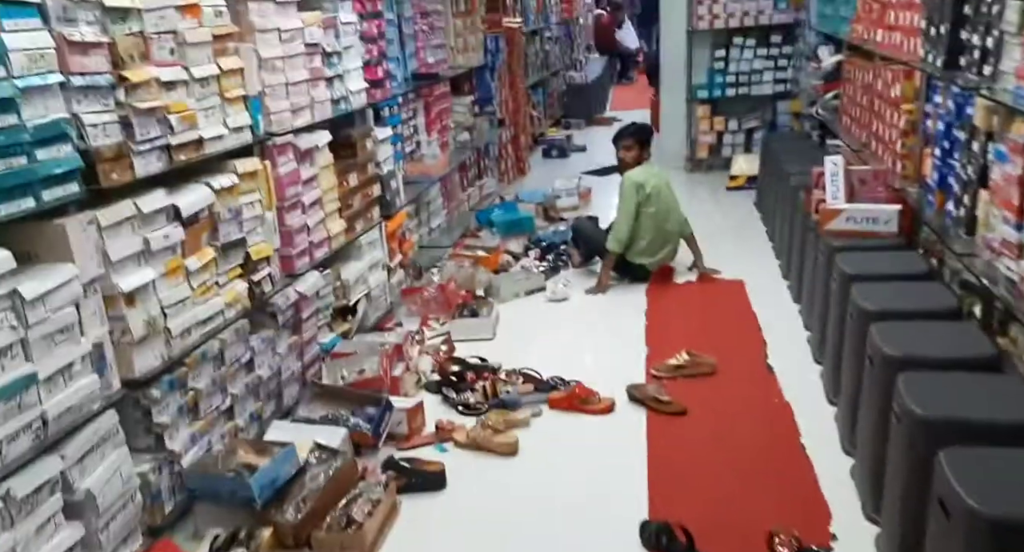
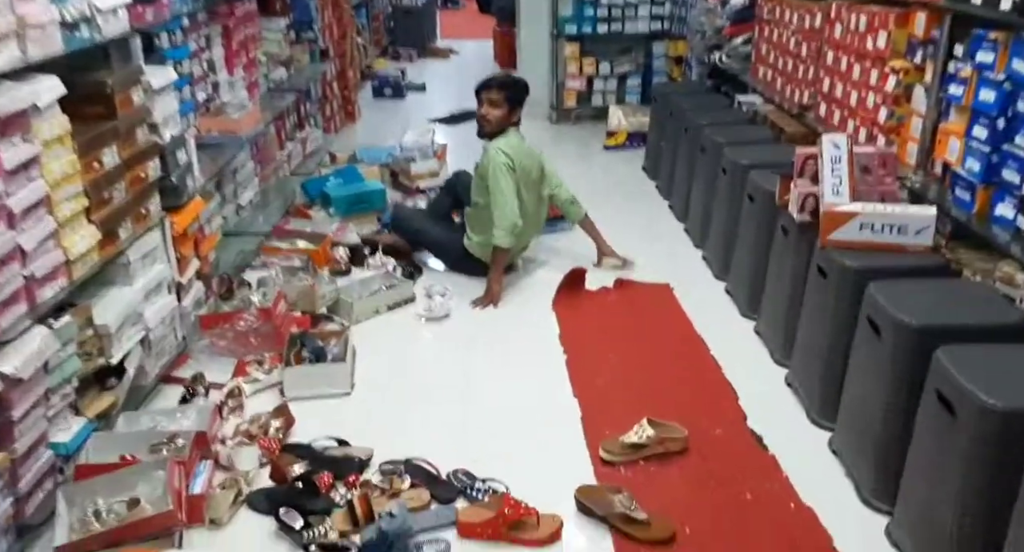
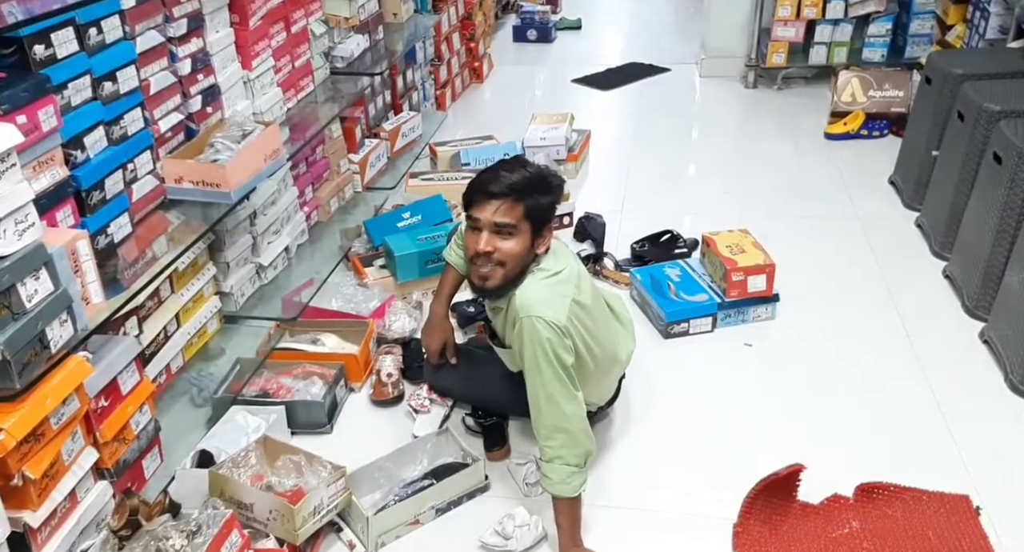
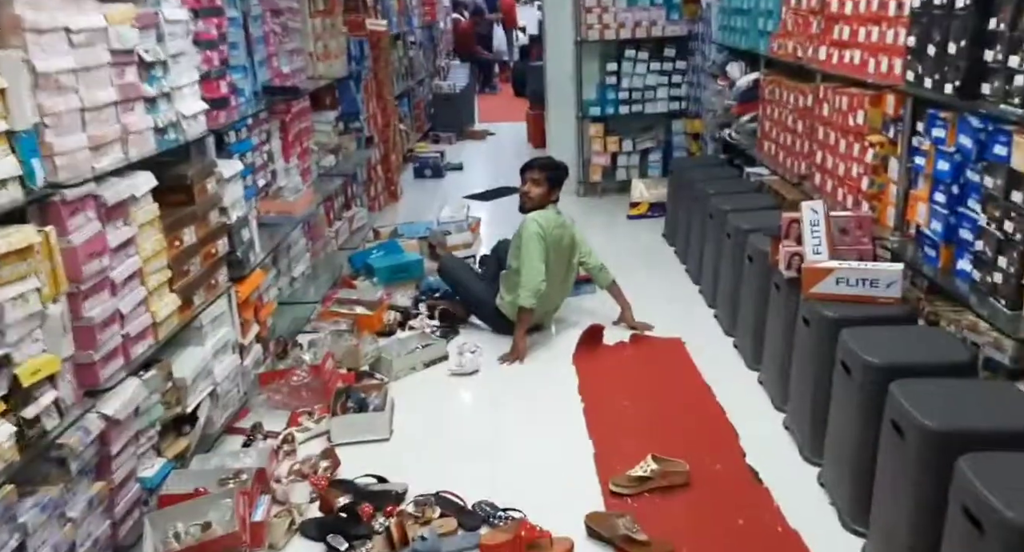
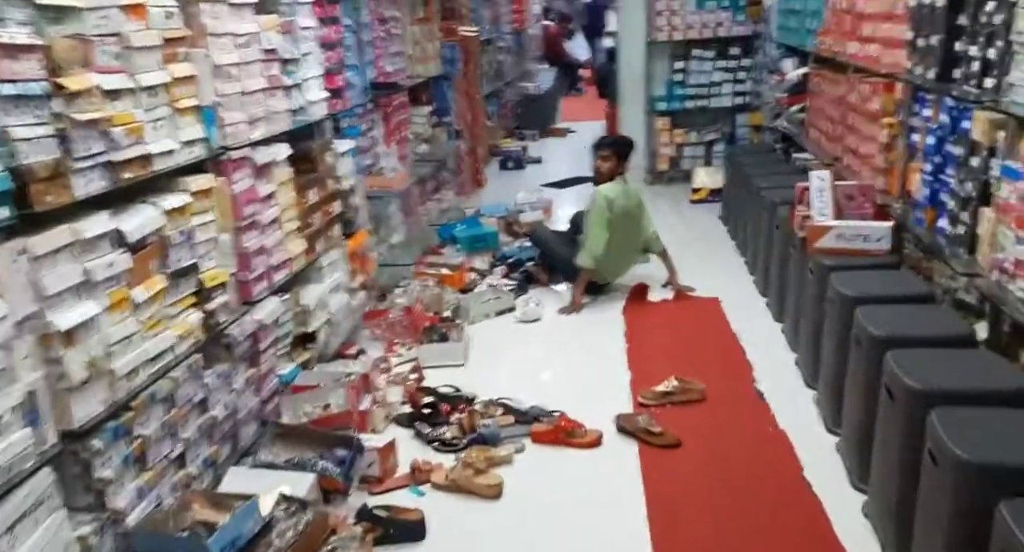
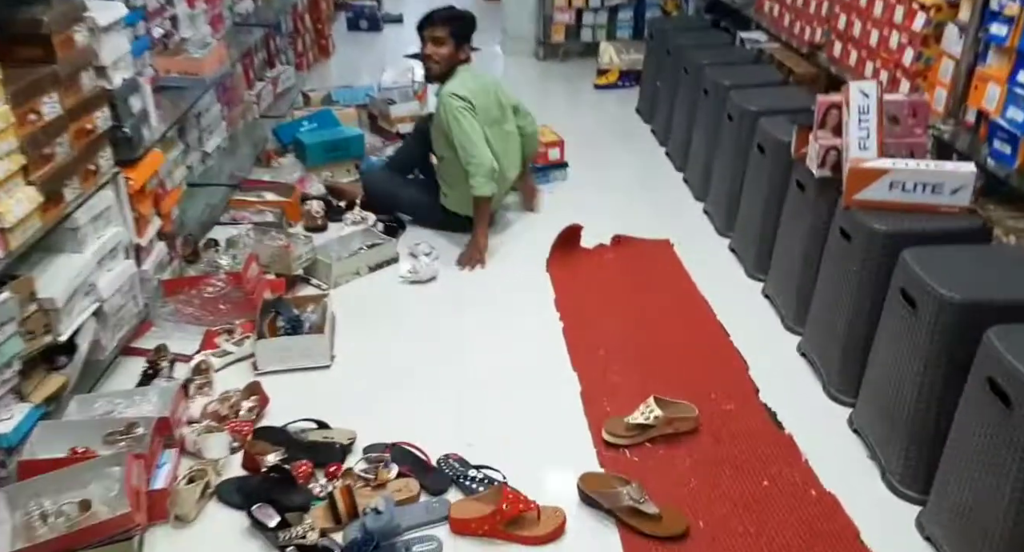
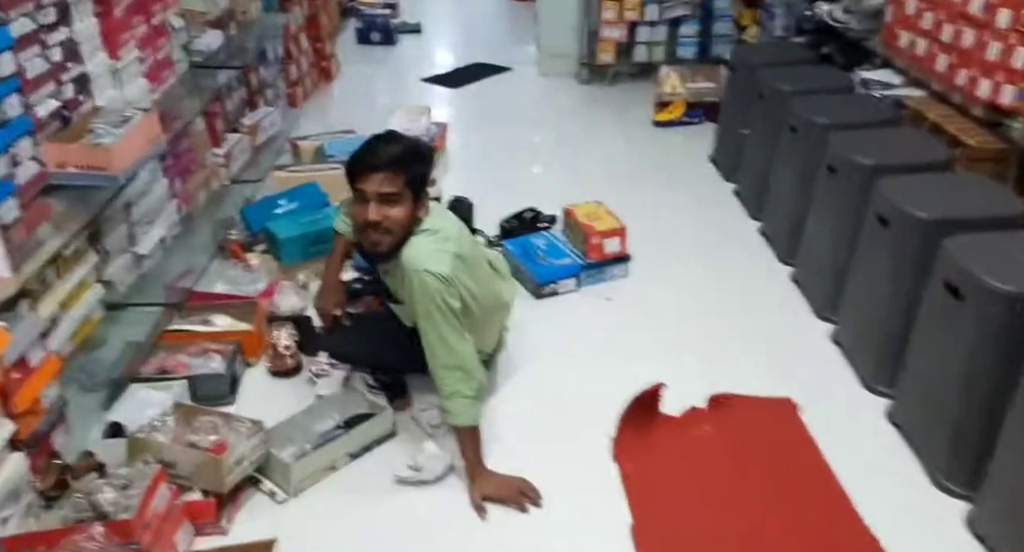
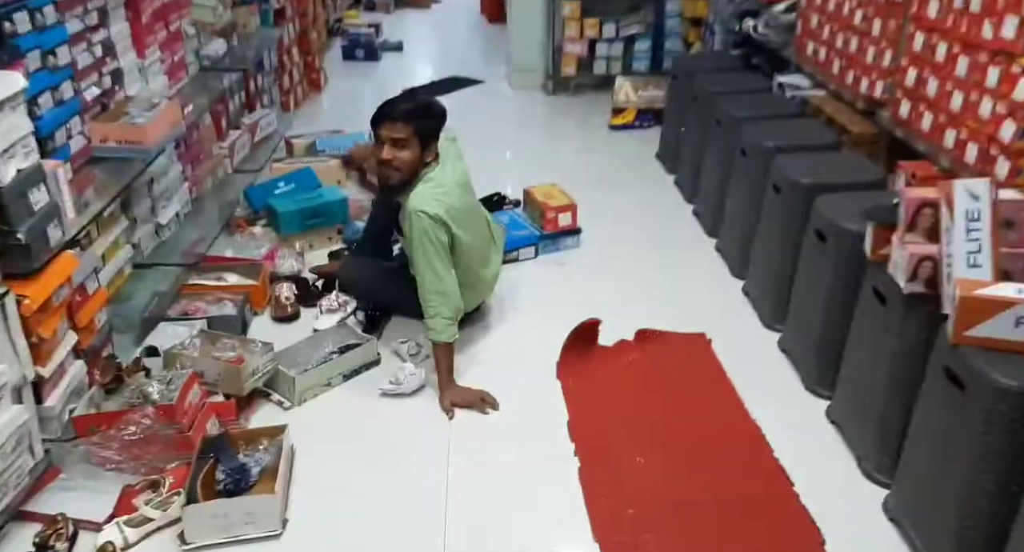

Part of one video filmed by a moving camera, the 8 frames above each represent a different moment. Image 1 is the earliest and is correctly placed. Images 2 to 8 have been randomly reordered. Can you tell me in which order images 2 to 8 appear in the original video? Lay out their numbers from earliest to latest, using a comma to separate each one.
5, 4, 2, 6, 8, 7, 3
